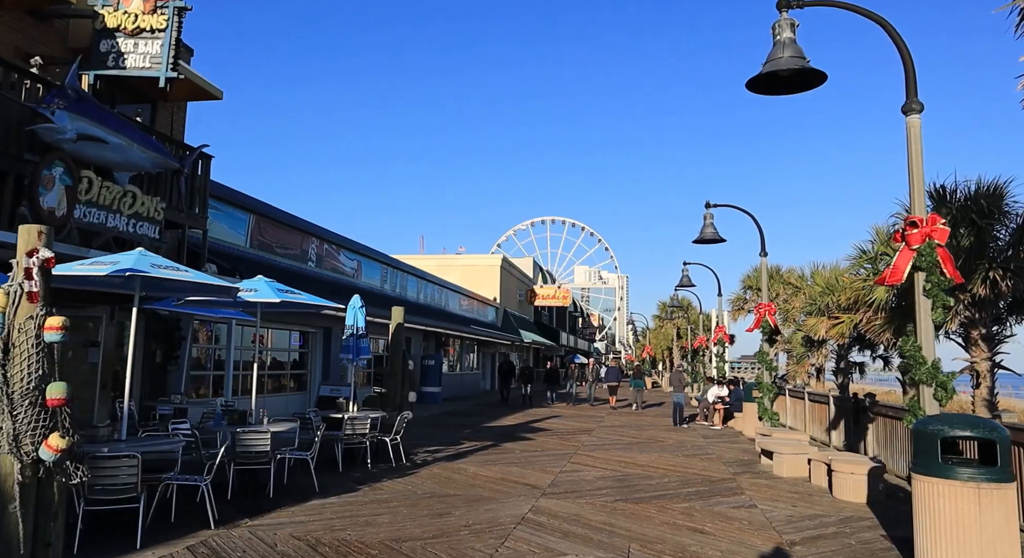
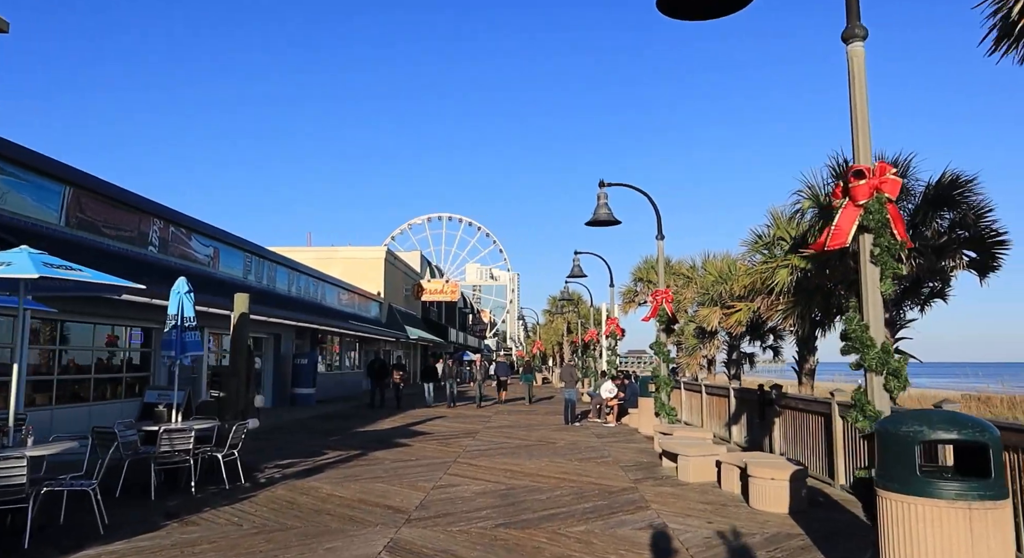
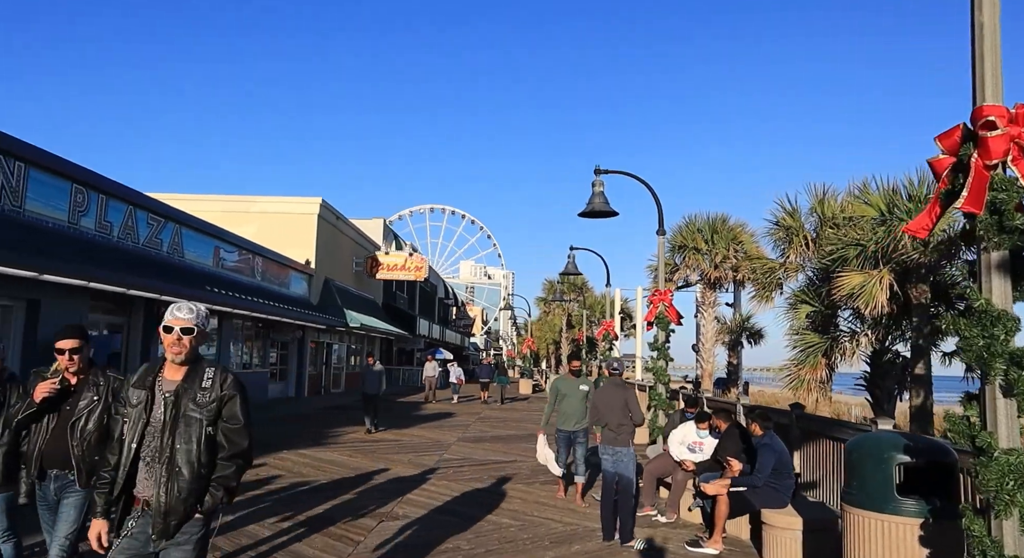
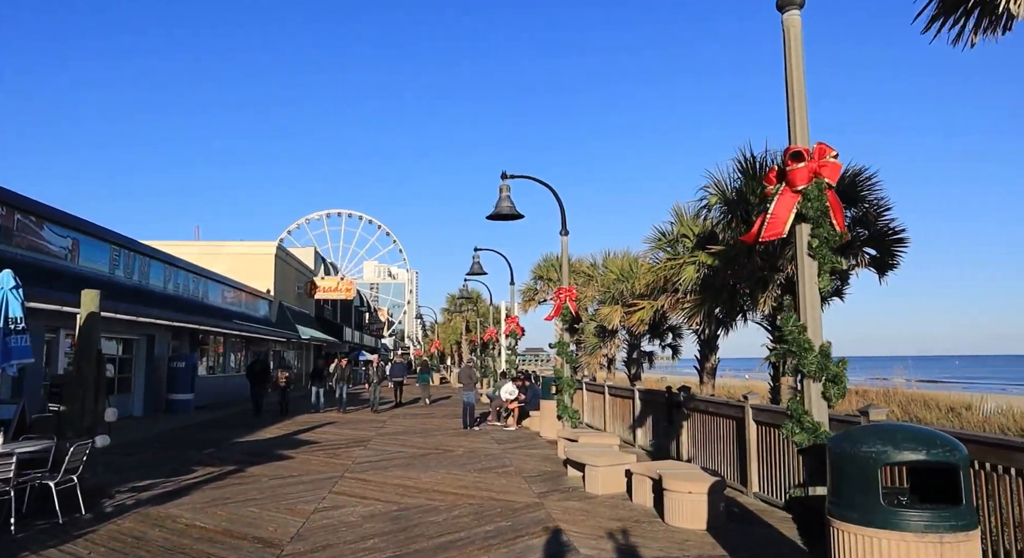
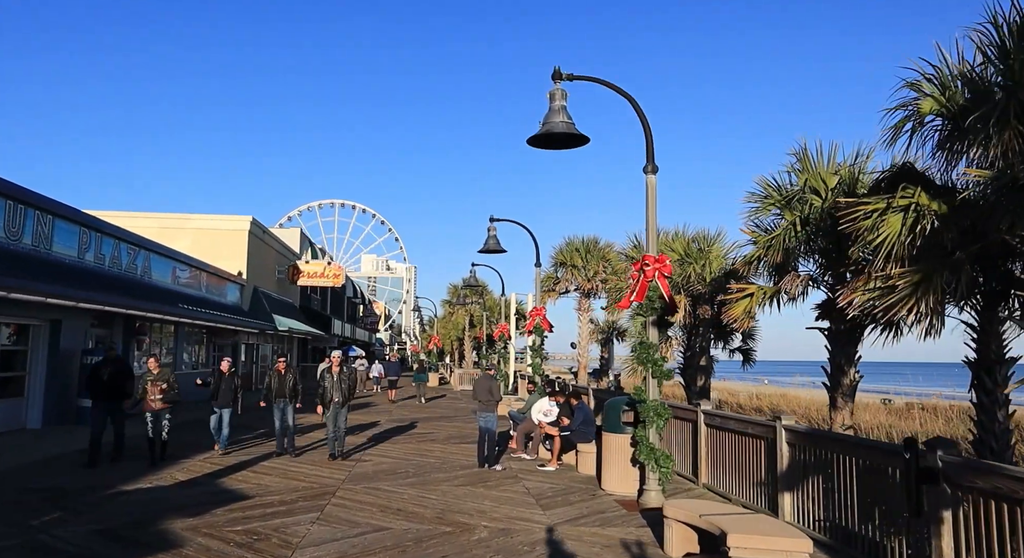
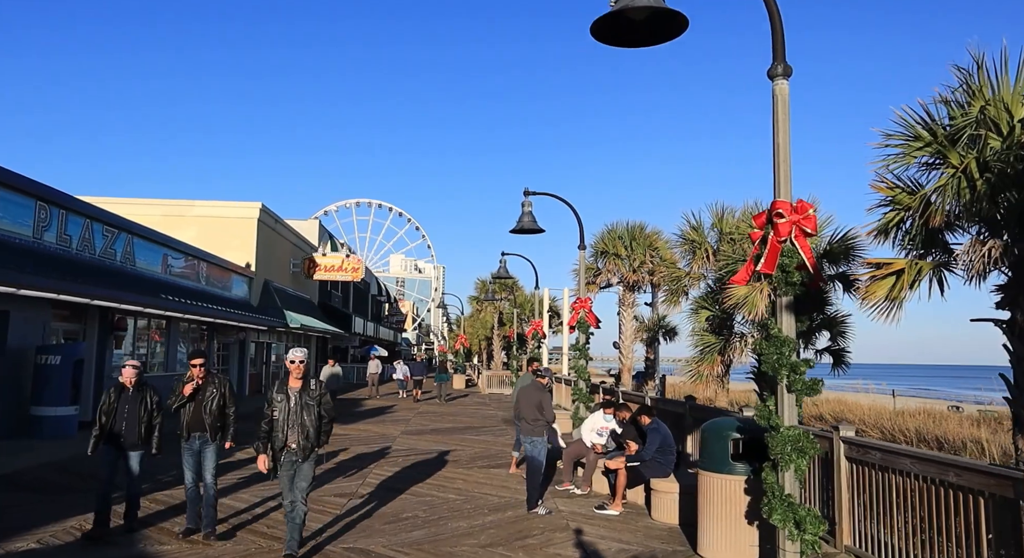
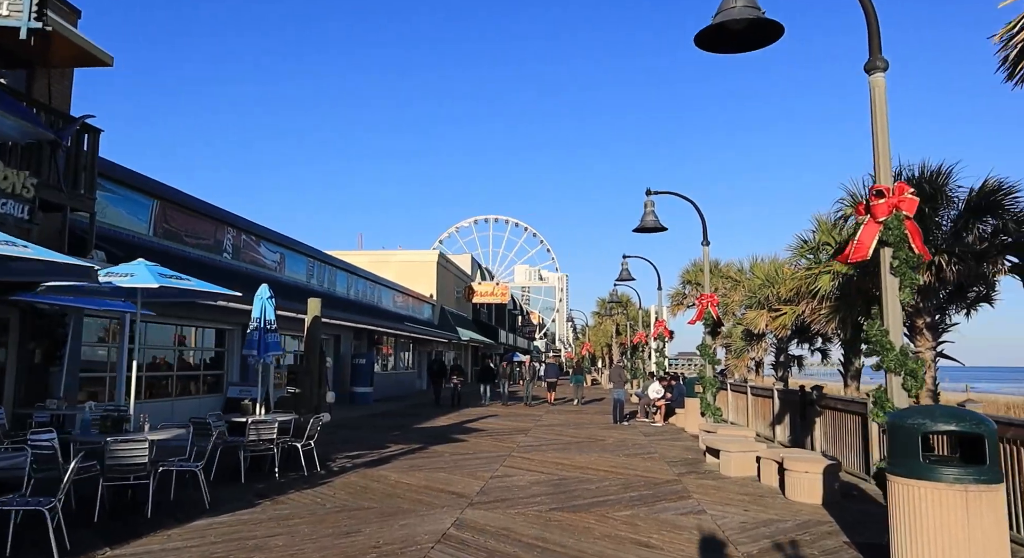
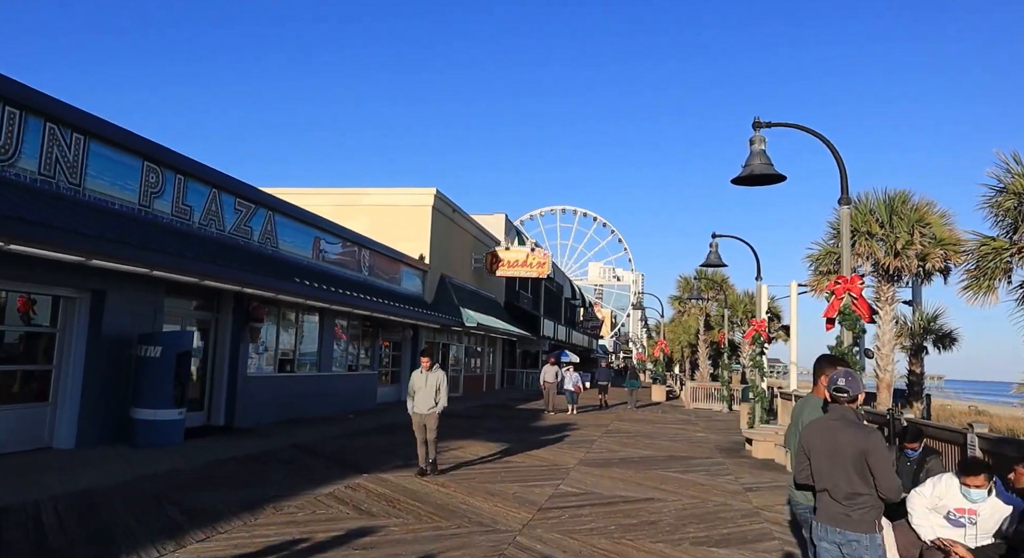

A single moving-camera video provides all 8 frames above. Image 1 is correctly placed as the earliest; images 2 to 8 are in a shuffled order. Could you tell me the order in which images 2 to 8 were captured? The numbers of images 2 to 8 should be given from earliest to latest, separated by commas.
7, 2, 4, 5, 6, 3, 8
